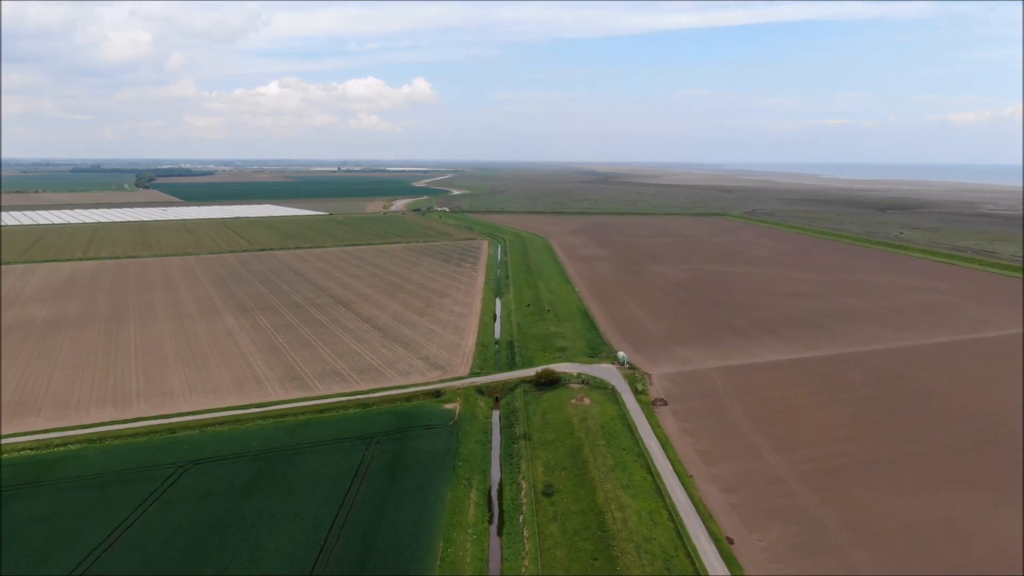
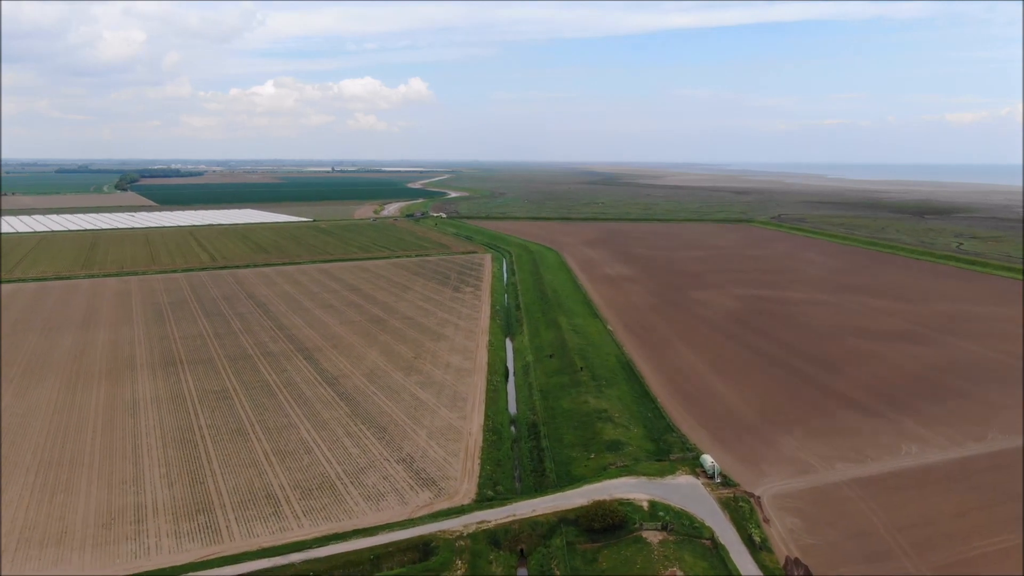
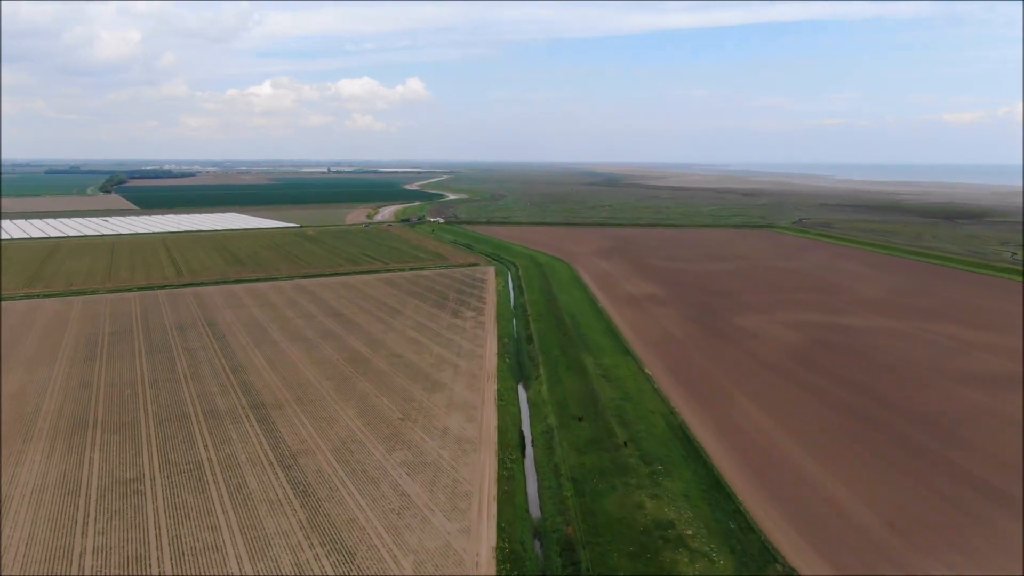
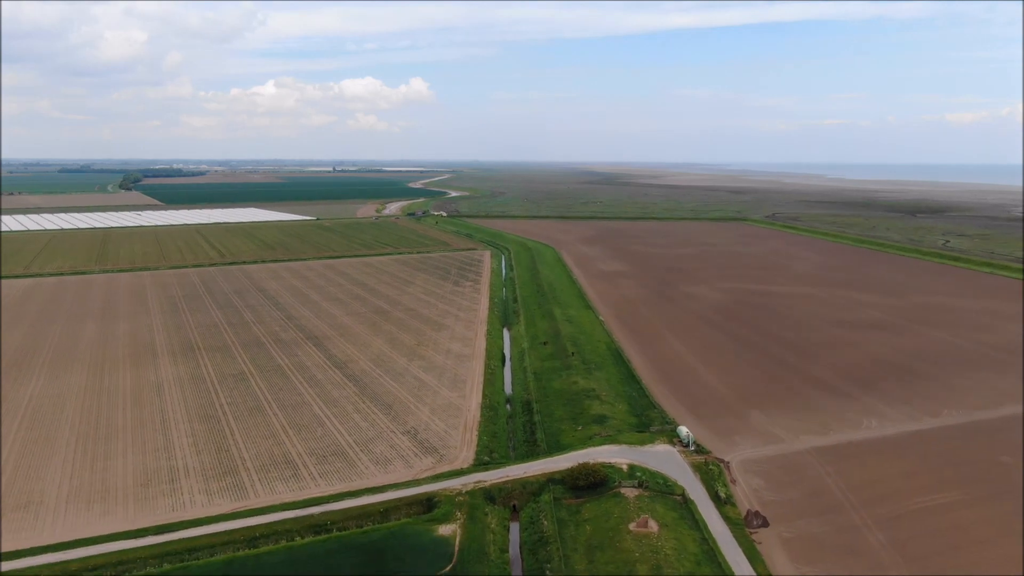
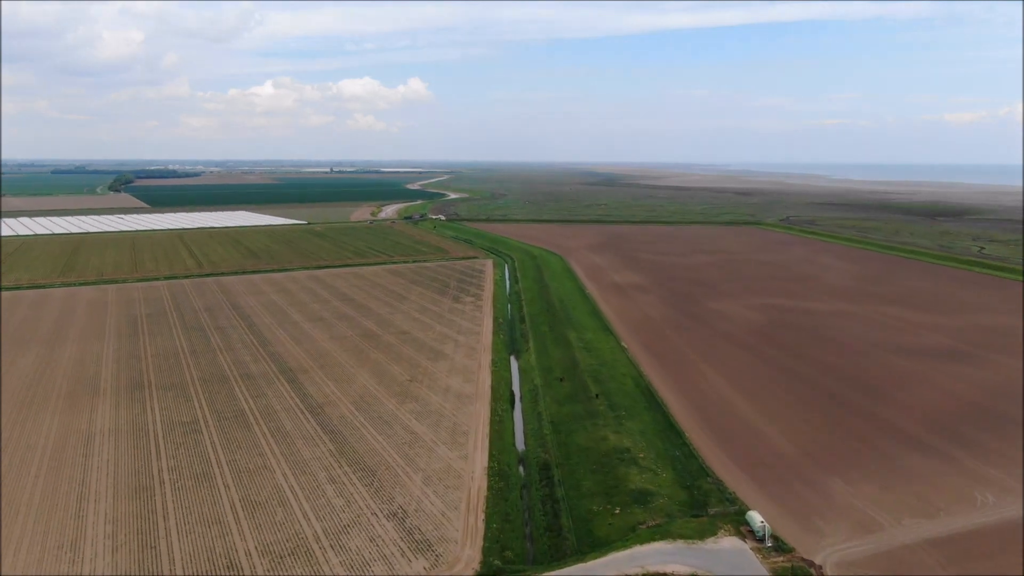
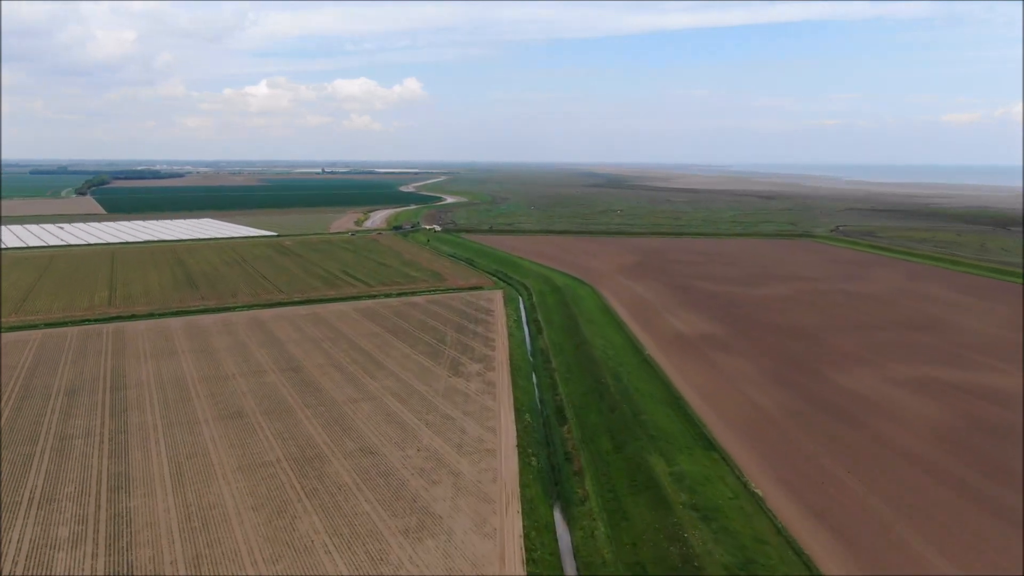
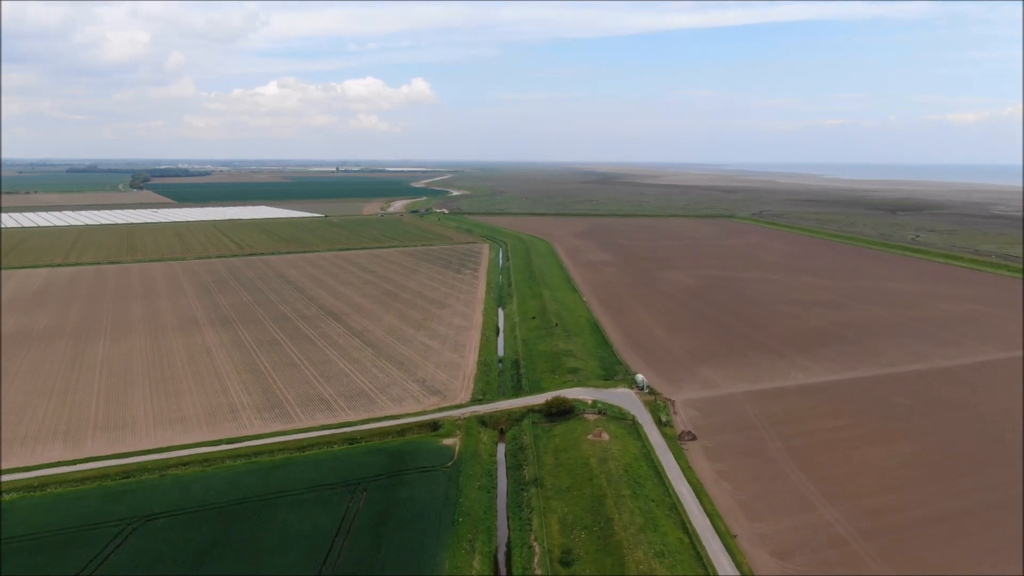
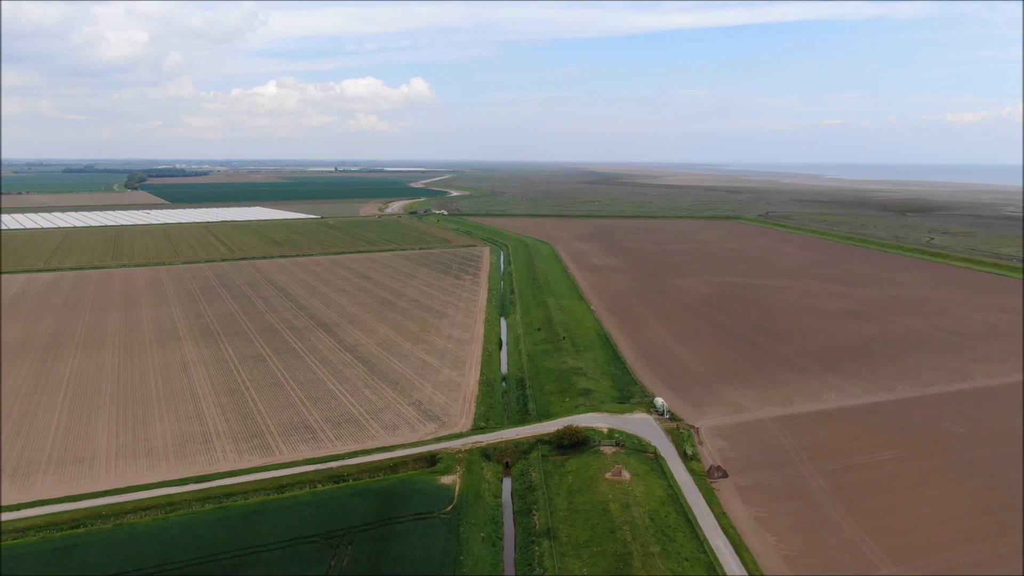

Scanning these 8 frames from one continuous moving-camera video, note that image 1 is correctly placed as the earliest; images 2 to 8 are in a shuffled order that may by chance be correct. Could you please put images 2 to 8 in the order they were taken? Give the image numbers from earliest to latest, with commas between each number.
7, 8, 4, 2, 5, 3, 6
